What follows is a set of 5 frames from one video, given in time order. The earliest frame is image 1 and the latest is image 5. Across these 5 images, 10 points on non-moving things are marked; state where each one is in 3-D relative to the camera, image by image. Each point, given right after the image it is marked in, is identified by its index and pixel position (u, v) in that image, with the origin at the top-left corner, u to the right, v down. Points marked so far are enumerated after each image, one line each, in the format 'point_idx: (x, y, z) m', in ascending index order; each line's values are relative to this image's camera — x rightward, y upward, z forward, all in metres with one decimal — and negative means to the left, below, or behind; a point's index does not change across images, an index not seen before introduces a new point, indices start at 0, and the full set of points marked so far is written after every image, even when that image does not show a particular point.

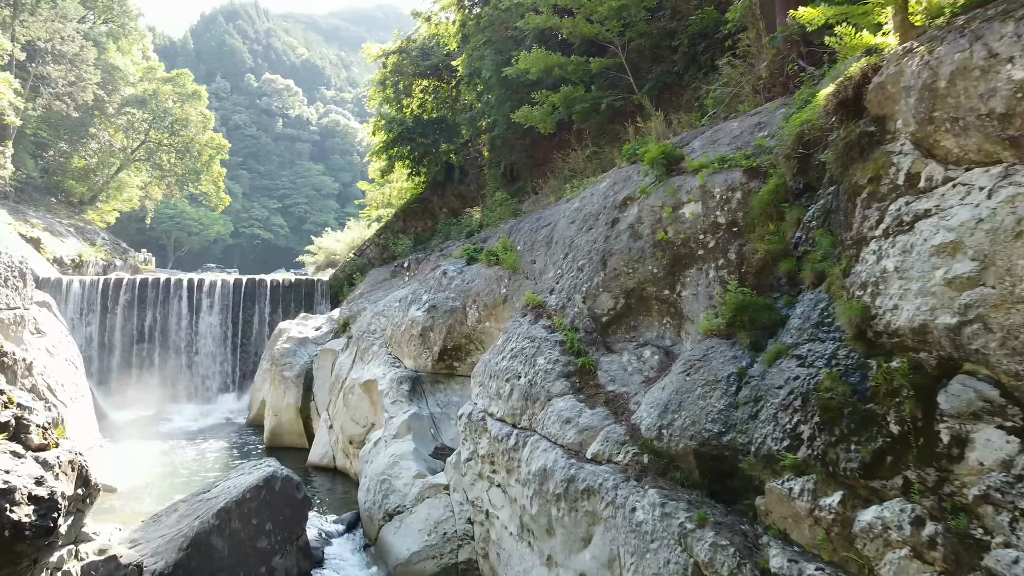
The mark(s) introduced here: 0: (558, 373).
0: (+0.3, -0.6, +5.8) m
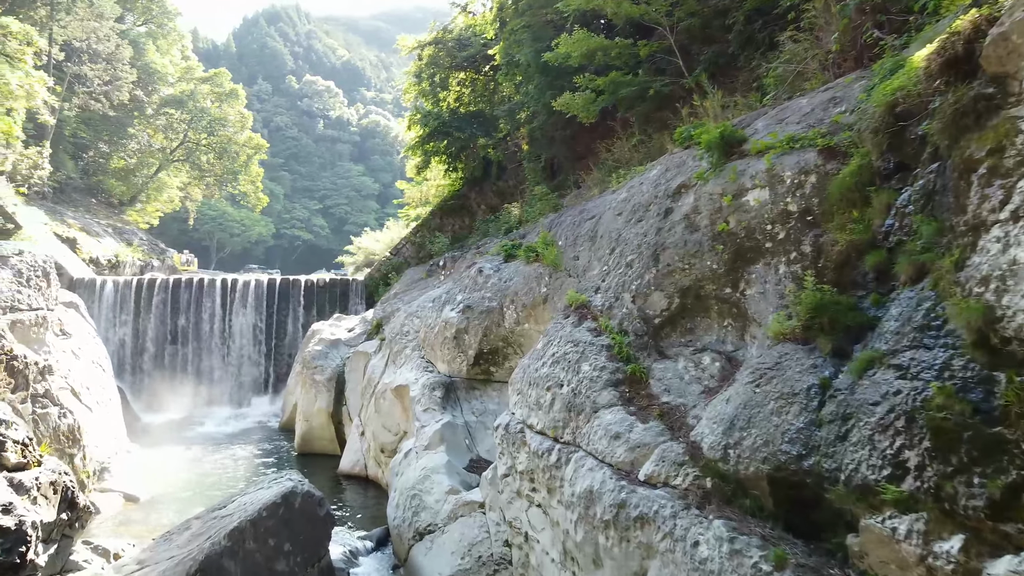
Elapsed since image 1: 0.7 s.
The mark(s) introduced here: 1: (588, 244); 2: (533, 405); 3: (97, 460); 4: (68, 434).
0: (+0.6, -0.6, +5.2) m
1: (+0.6, +0.4, +6.8) m
2: (+0.2, -0.8, +5.7) m
3: (-4.5, -1.9, +8.9) m
4: (-4.0, -1.3, +7.3) m
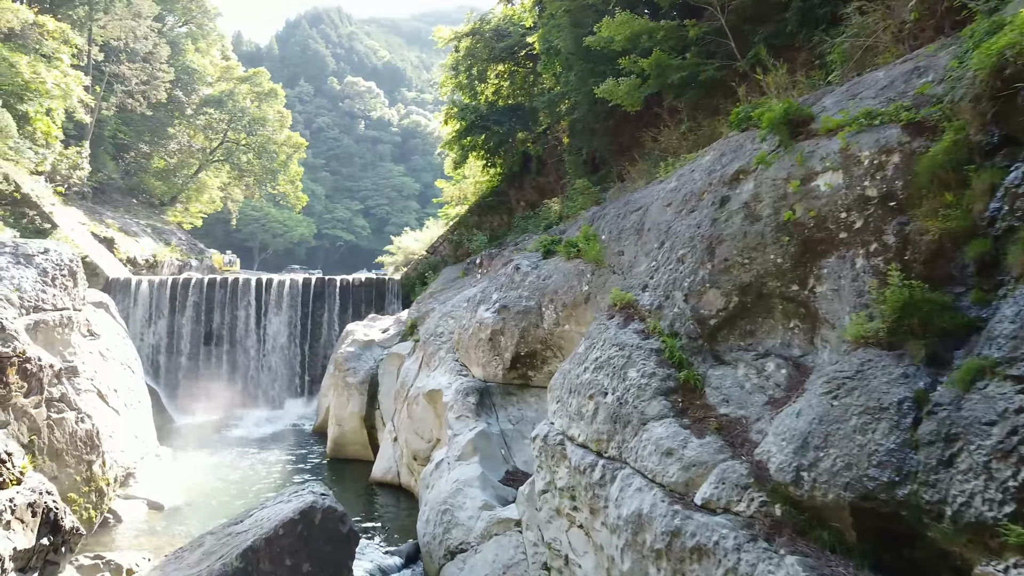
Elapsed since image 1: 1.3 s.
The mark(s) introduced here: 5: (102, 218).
0: (+0.8, -0.6, +4.6) m
1: (+0.9, +0.4, +6.2) m
2: (+0.4, -0.8, +5.2) m
3: (-4.1, -1.9, +8.6) m
4: (-3.7, -1.3, +7.0) m
5: (-9.1, +1.5, +18.0) m
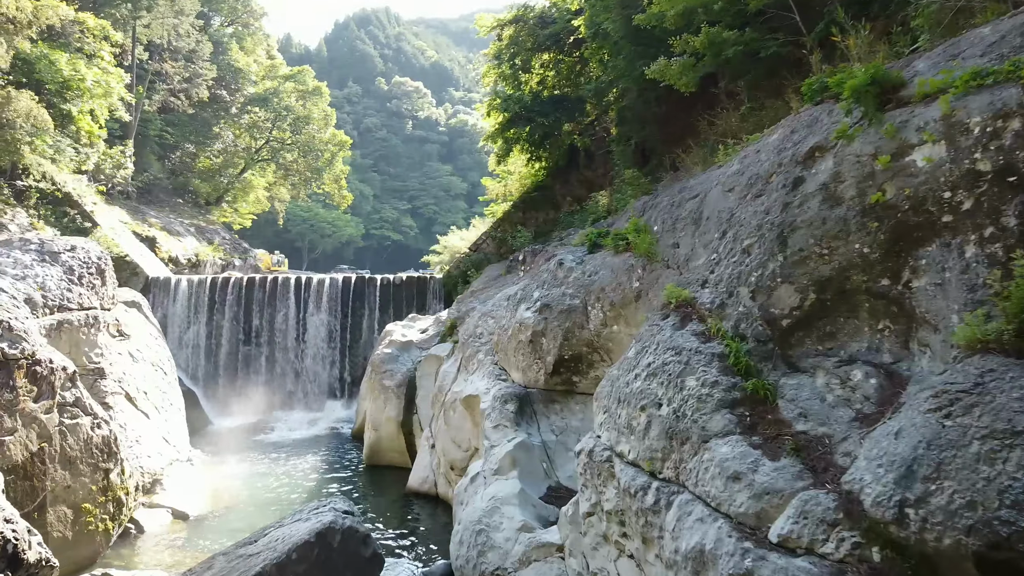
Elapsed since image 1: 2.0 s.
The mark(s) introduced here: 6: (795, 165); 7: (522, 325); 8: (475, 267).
0: (+1.0, -0.6, +4.0) m
1: (+1.2, +0.4, +5.5) m
2: (+0.6, -0.8, +4.6) m
3: (-3.7, -1.9, +8.3) m
4: (-3.3, -1.3, +6.6) m
5: (-8.1, +1.6, +17.9) m
6: (+1.6, +0.7, +4.6) m
7: (+0.1, -0.3, +6.8) m
8: (-0.6, +0.4, +14.2) m
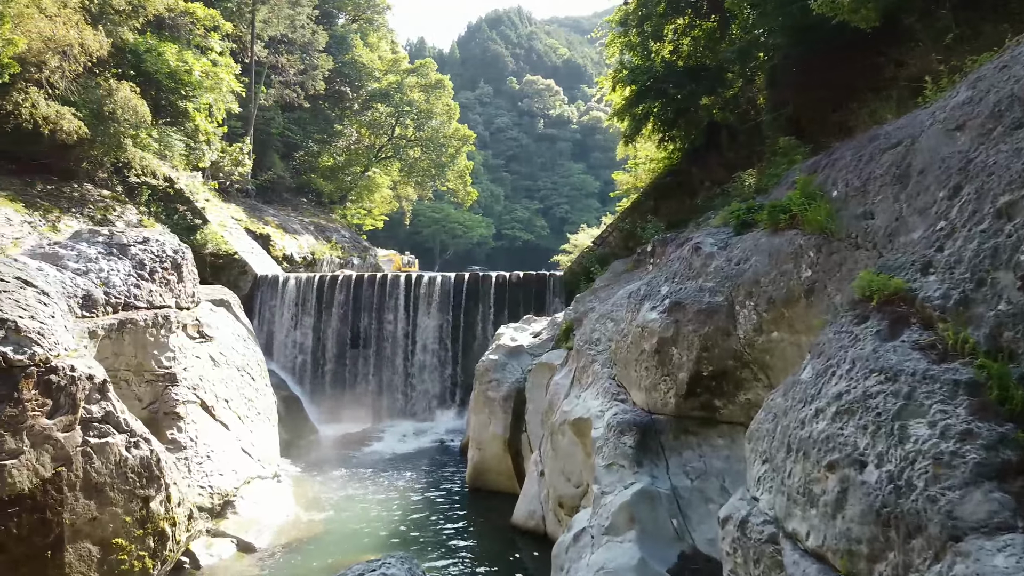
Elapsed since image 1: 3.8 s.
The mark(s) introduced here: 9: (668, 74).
0: (+1.3, -0.5, +2.3) m
1: (+1.8, +0.5, +3.8) m
2: (+1.0, -0.7, +2.9) m
3: (-2.6, -1.8, +7.3) m
4: (-2.5, -1.2, +5.6) m
5: (-5.4, +1.6, +17.5) m
6: (+2.0, +0.7, +2.8) m
7: (+0.8, -0.3, +5.2) m
8: (+1.4, +0.4, +12.6) m
9: (+2.3, +3.1, +11.8) m
